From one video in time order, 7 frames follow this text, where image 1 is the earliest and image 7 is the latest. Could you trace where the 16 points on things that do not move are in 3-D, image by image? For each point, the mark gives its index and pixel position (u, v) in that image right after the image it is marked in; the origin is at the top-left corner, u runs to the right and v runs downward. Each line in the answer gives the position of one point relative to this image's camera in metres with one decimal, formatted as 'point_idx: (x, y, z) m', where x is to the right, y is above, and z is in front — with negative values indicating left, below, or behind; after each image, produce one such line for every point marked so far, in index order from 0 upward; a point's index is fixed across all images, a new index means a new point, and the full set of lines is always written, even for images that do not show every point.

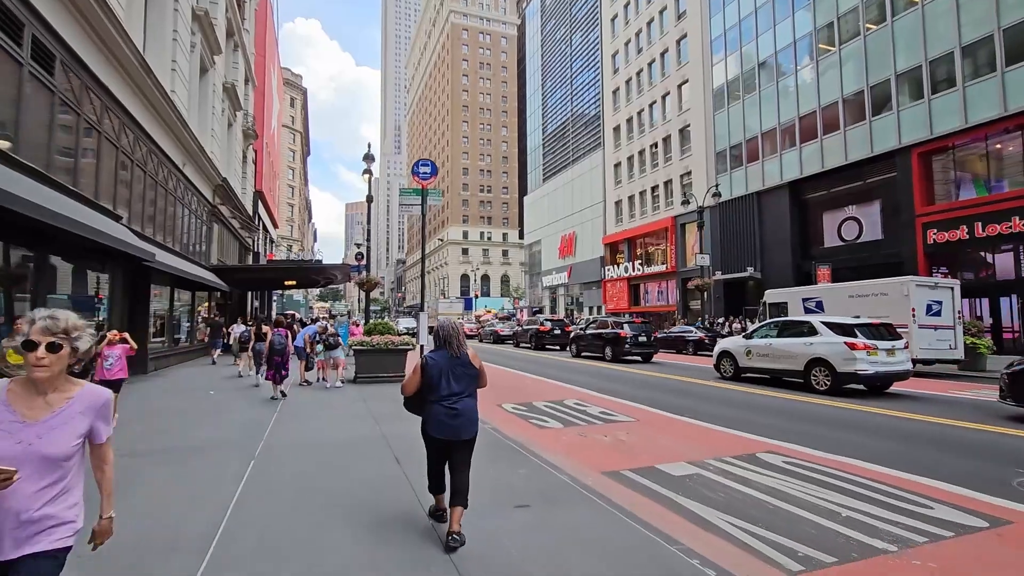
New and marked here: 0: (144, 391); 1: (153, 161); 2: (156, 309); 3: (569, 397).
0: (-8.4, -2.4, +11.8) m
1: (-11.2, +4.0, +15.8) m
2: (-11.4, -0.6, +16.4) m
3: (+1.3, -2.5, +11.4) m
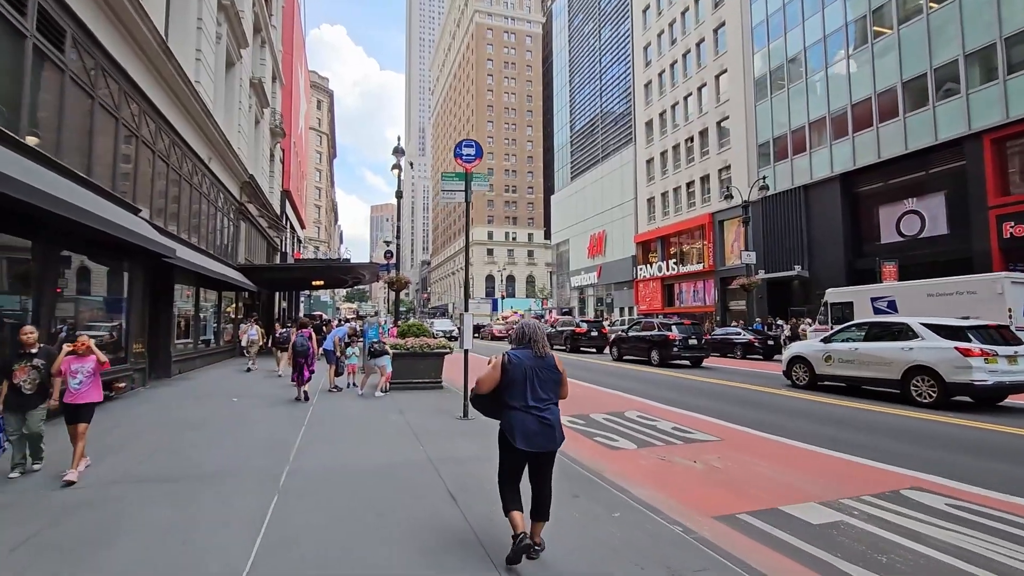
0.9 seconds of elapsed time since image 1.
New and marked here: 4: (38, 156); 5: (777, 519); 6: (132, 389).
0: (-7.4, -2.3, +10.9) m
1: (-9.9, +4.0, +15.0) m
2: (-10.1, -0.6, +15.7) m
3: (+2.3, -2.4, +10.1) m
4: (-7.9, +2.3, +8.4) m
5: (+2.4, -2.1, +4.6) m
6: (-8.6, -2.3, +11.6) m
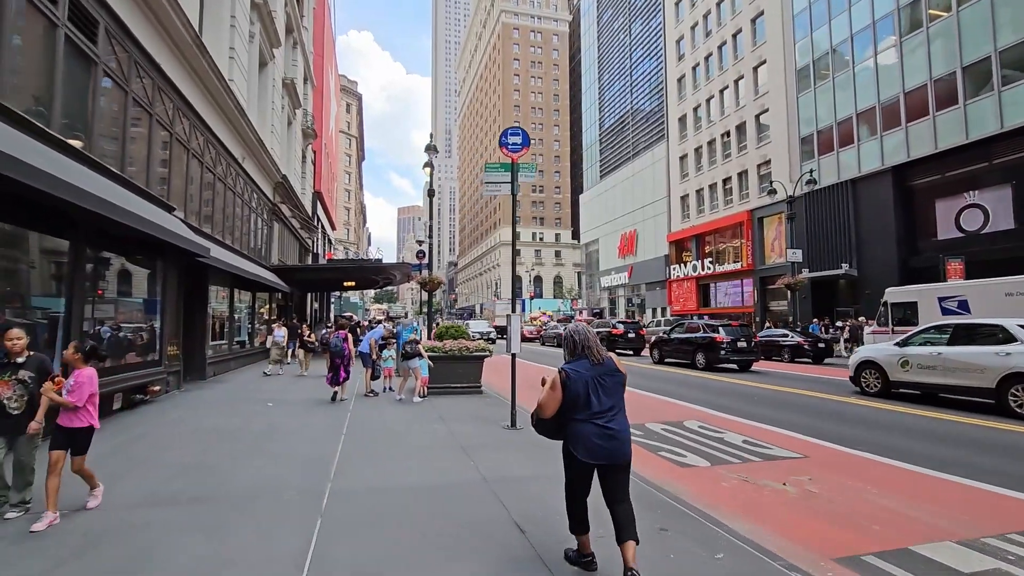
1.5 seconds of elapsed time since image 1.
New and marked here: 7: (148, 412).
0: (-6.4, -2.3, +10.5) m
1: (-8.8, +4.0, +14.8) m
2: (-9.0, -0.6, +15.5) m
3: (+3.2, -2.4, +9.3) m
4: (-7.1, +2.3, +8.1) m
5: (+3.0, -2.1, +3.8) m
6: (-7.6, -2.3, +11.3) m
7: (-6.7, -2.3, +9.4) m
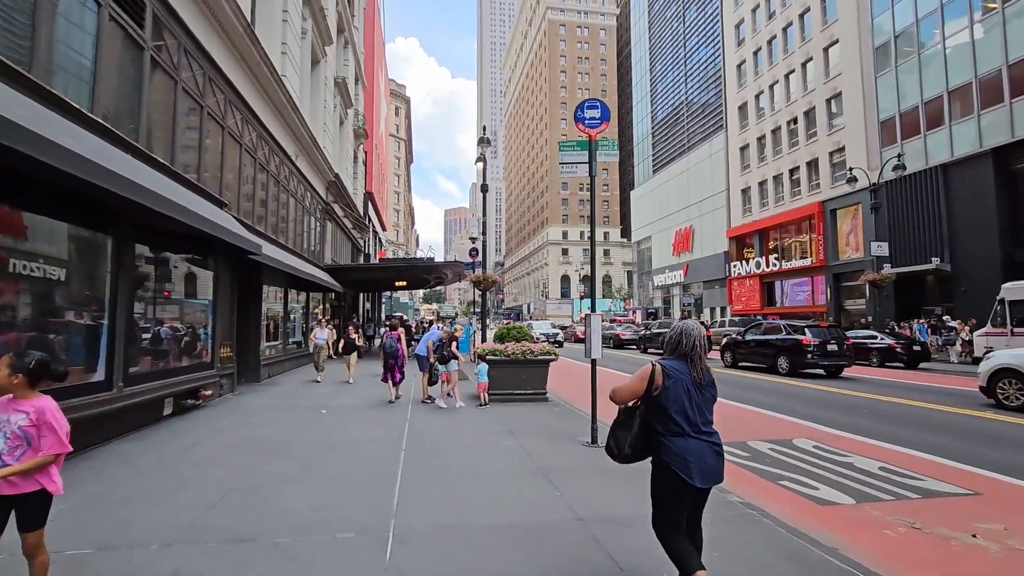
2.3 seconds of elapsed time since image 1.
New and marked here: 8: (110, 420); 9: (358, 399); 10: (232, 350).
0: (-5.1, -2.3, +10.0) m
1: (-7.1, +4.0, +14.5) m
2: (-7.2, -0.6, +15.1) m
3: (+4.4, -2.3, +7.9) m
4: (-6.0, +2.3, +7.7) m
5: (+3.7, -2.0, +2.5) m
6: (-6.2, -2.3, +10.9) m
7: (-5.4, -2.3, +8.9) m
8: (-5.8, -1.9, +7.4) m
9: (-3.4, -2.5, +11.4) m
10: (-6.4, -1.4, +11.6) m
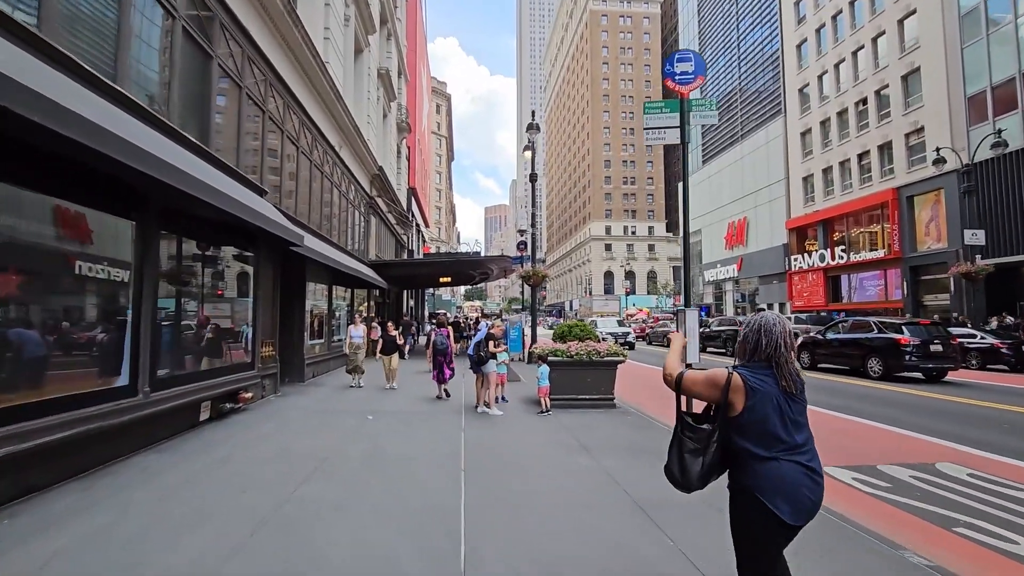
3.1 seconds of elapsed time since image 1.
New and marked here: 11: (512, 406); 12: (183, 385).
0: (-3.9, -2.2, +9.3) m
1: (-5.6, +4.1, +13.9) m
2: (-5.6, -0.5, +14.5) m
3: (+5.4, -2.2, +6.4) m
4: (-5.1, +2.4, +7.0) m
5: (+4.3, -1.9, +1.1) m
6: (-5.0, -2.2, +10.2) m
7: (-4.4, -2.2, +8.2) m
8: (-4.9, -1.8, +6.7) m
9: (-2.2, -2.4, +10.5) m
10: (-5.1, -1.3, +10.9) m
11: (0.0, -2.3, +10.1) m
12: (-4.9, -1.4, +7.5) m
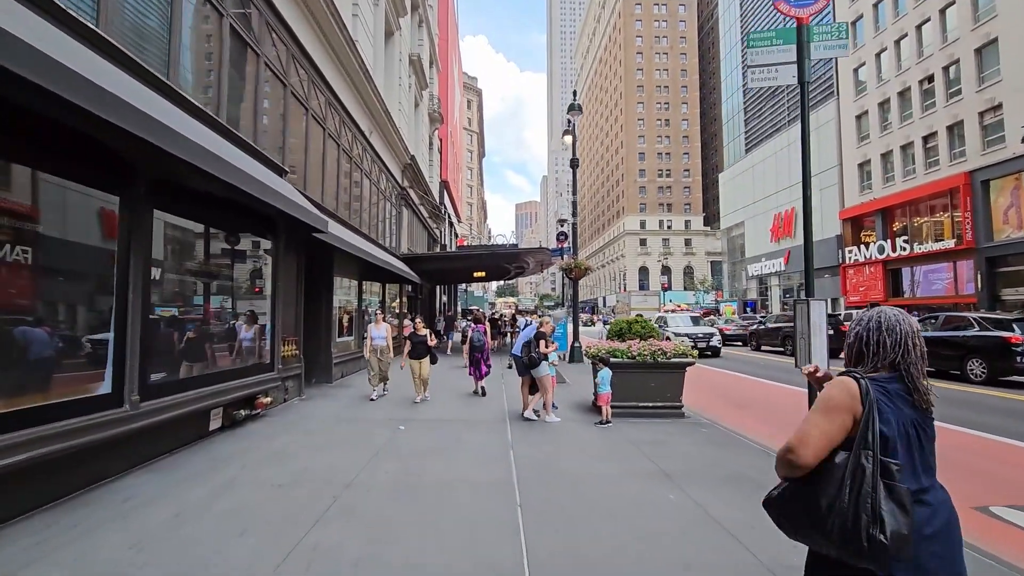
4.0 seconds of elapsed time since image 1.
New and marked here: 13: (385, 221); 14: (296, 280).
0: (-3.1, -2.1, +8.2) m
1: (-4.5, +4.3, +12.9) m
2: (-4.5, -0.3, +13.6) m
3: (+6.0, -2.0, +4.8) m
4: (-4.4, +2.5, +6.0) m
5: (+4.6, -1.8, -0.4) m
6: (-4.1, -2.0, +9.3) m
7: (-3.6, -2.0, +7.2) m
8: (-4.2, -1.7, +5.7) m
9: (-1.3, -2.2, +9.4) m
10: (-4.2, -1.2, +9.9) m
11: (+0.9, -2.2, +8.8) m
12: (-4.1, -1.3, +6.5) m
13: (-4.8, +2.5, +19.3) m
14: (-4.2, +0.2, +10.0) m
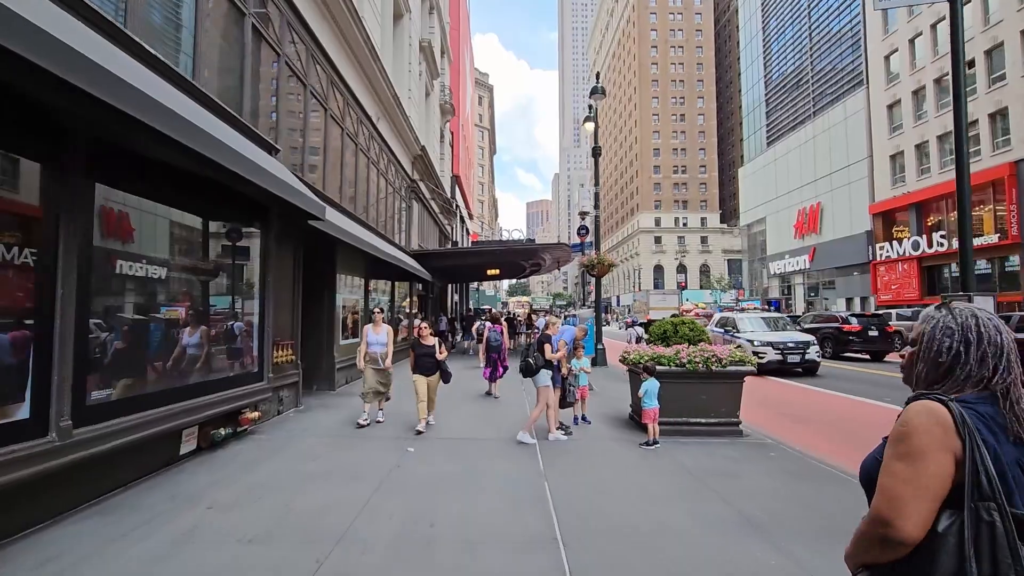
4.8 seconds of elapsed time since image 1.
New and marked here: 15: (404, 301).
0: (-2.7, -2.0, +7.1) m
1: (-4.0, +4.4, +11.8) m
2: (-4.0, -0.3, +12.5) m
3: (+6.3, -1.9, +3.5) m
4: (-4.1, +2.5, +4.9) m
5: (+4.8, -1.7, -1.8) m
6: (-3.7, -2.0, +8.1) m
7: (-3.2, -2.0, +6.1) m
8: (-3.9, -1.7, +4.6) m
9: (-0.9, -2.2, +8.2) m
10: (-3.7, -1.1, +8.8) m
11: (+1.3, -2.1, +7.5) m
12: (-3.8, -1.3, +5.4) m
13: (-4.2, +2.6, +18.1) m
14: (-3.8, +0.2, +8.9) m
15: (-4.1, -0.5, +19.3) m
